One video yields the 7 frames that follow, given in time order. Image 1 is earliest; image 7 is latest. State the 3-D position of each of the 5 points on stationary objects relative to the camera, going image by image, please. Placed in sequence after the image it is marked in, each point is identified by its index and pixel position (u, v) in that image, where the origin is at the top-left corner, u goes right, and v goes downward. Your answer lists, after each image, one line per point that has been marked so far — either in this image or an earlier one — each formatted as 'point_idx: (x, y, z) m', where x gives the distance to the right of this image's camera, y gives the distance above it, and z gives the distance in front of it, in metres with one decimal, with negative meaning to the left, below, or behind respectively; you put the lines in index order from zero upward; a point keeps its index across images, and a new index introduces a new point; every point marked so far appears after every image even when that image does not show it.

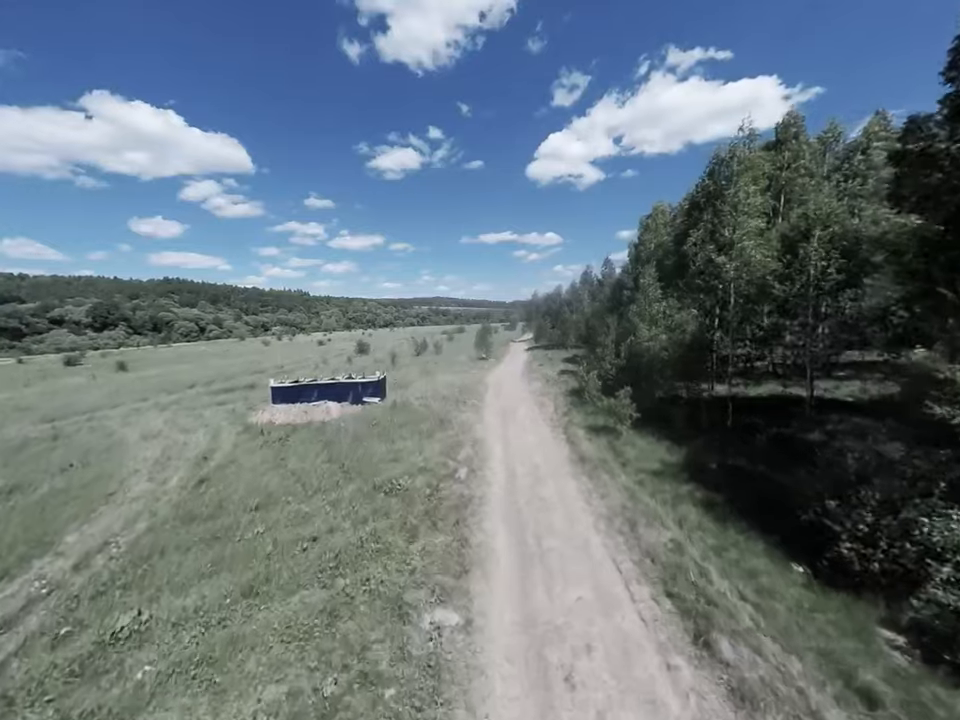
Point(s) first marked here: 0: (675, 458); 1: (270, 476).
0: (+9.9, -5.0, +17.4) m
1: (-11.8, -6.6, +19.3) m
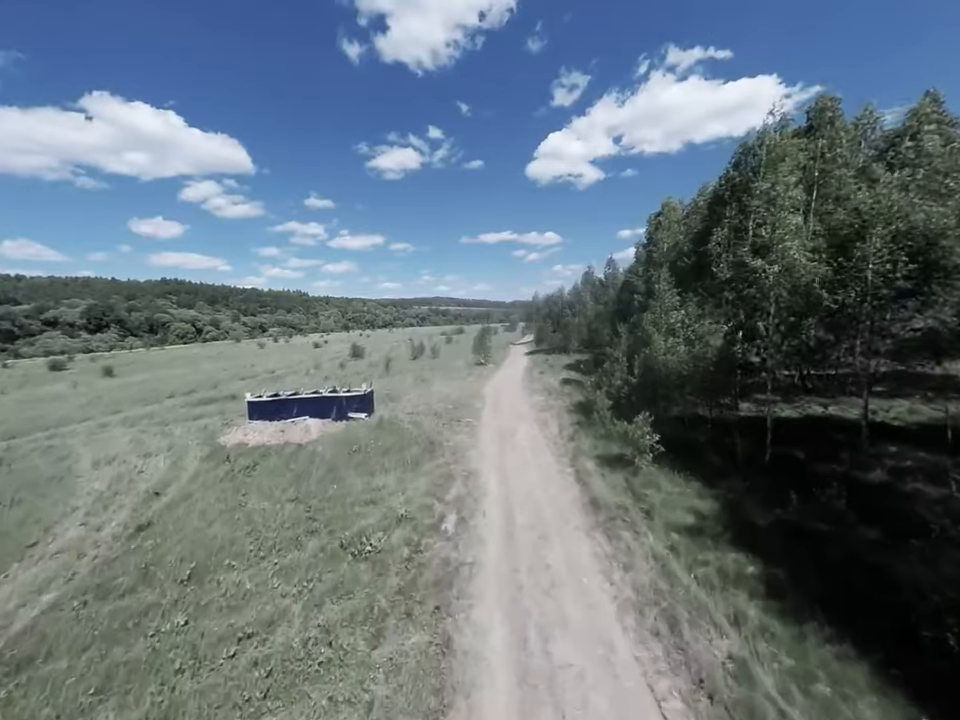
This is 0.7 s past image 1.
0: (+9.5, -6.1, +14.2) m
1: (-12.2, -7.8, +16.1) m
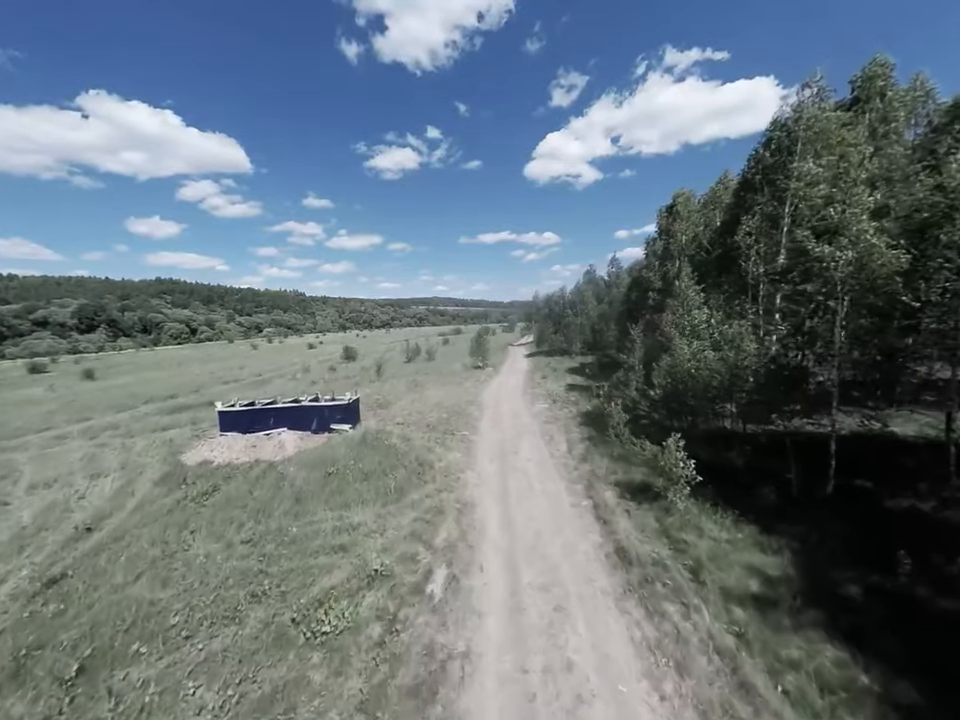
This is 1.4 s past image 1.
0: (+9.4, -6.5, +10.9) m
1: (-12.3, -8.2, +12.6) m
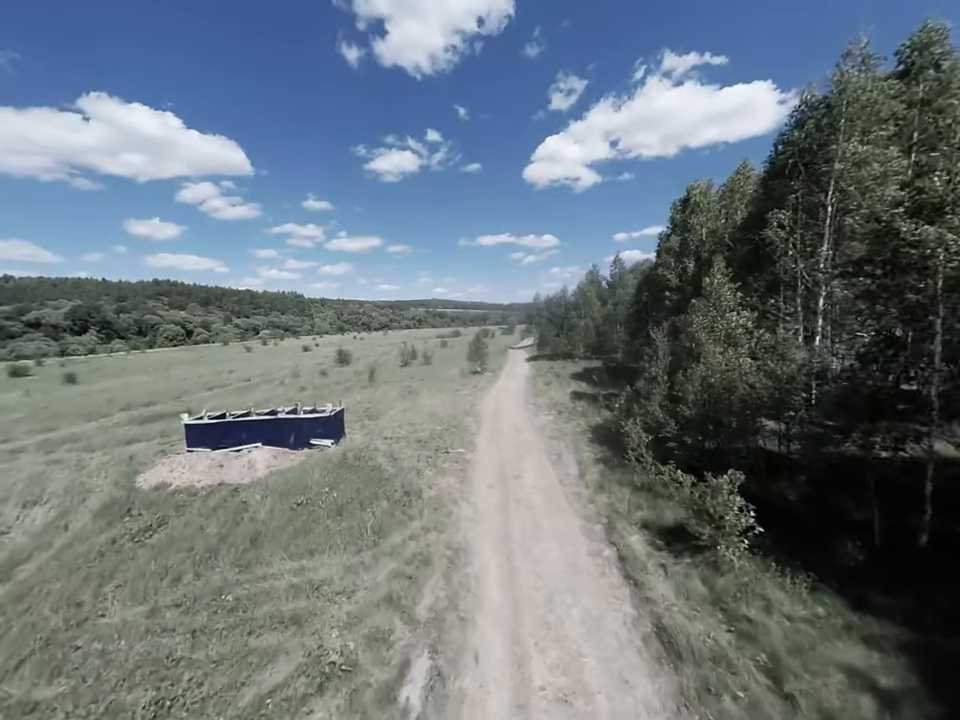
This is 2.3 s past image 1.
0: (+9.3, -7.0, +7.8) m
1: (-12.5, -8.7, +9.4) m
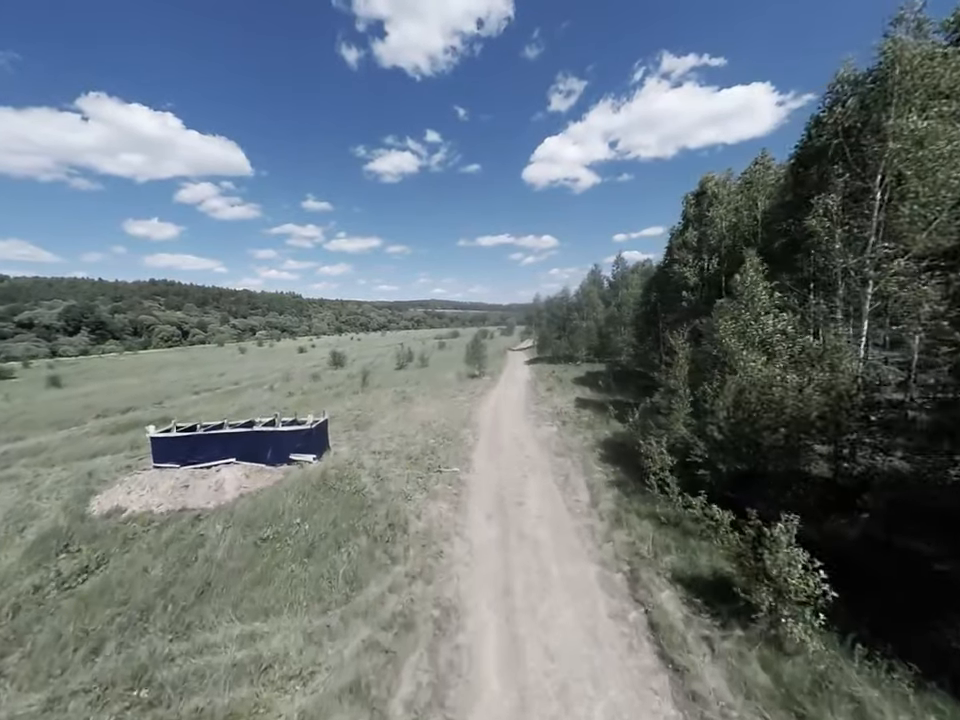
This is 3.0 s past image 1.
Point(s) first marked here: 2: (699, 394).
0: (+9.1, -7.4, +5.3) m
1: (-12.6, -9.1, +6.9) m
2: (+10.3, -1.7, +16.1) m
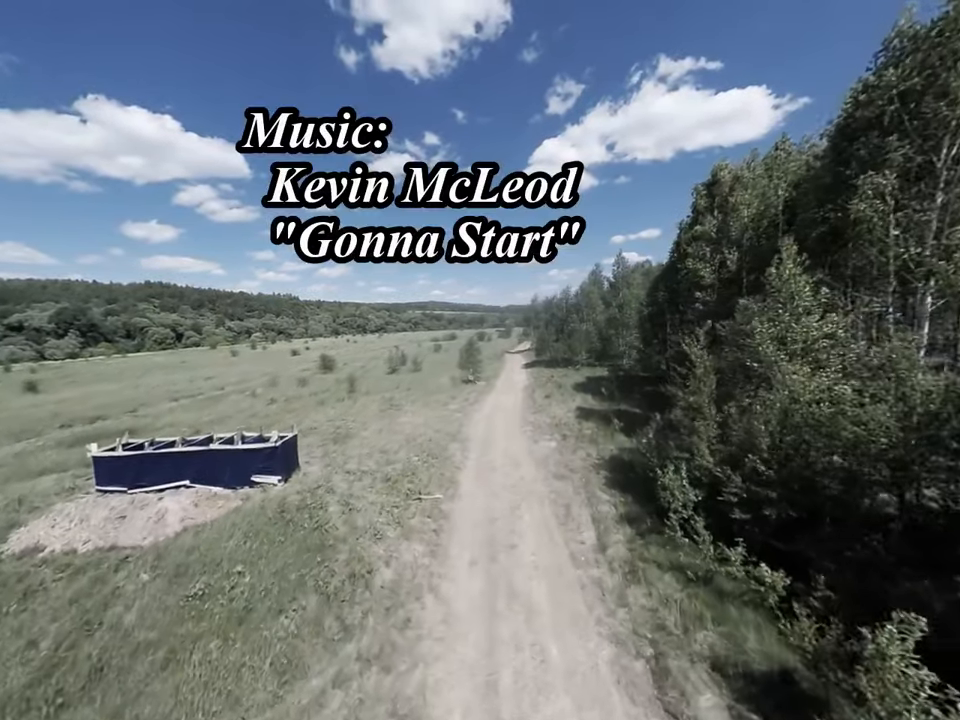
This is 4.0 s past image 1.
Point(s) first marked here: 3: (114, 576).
0: (+8.5, -7.8, +2.4) m
1: (-13.2, -9.5, +3.9) m
2: (+9.6, -2.1, +13.3) m
3: (-14.5, -8.5, +13.6) m
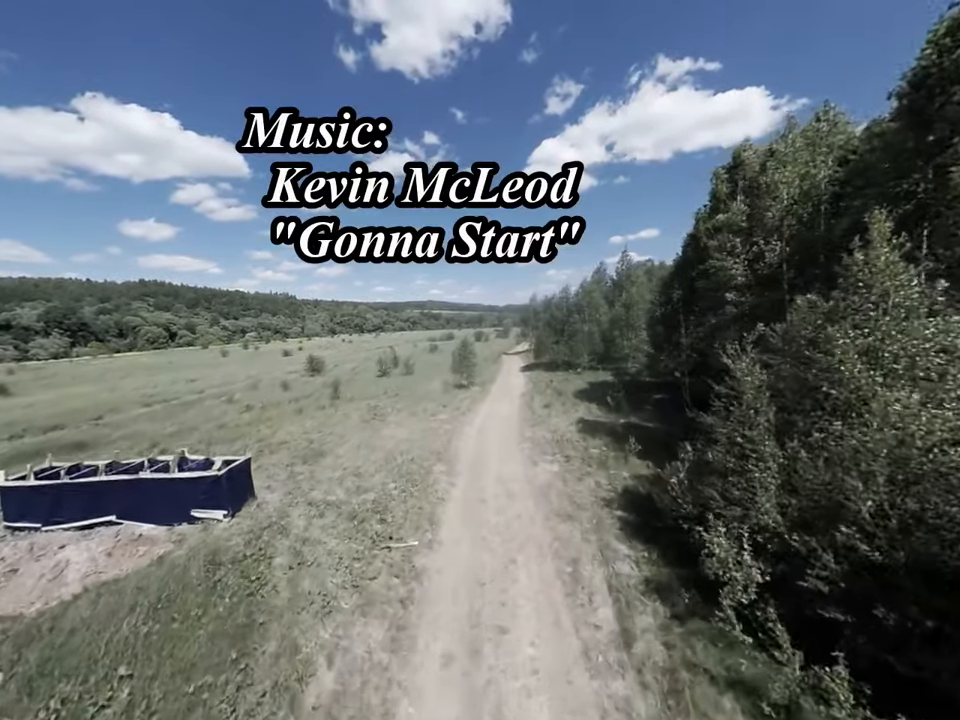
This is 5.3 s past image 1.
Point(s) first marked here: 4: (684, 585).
0: (+7.9, -8.4, -1.2) m
1: (-13.8, -10.0, +0.2) m
2: (+9.0, -2.7, +9.7) m
3: (-15.1, -9.0, +10.0) m
4: (+6.3, -6.9, +10.9) m
